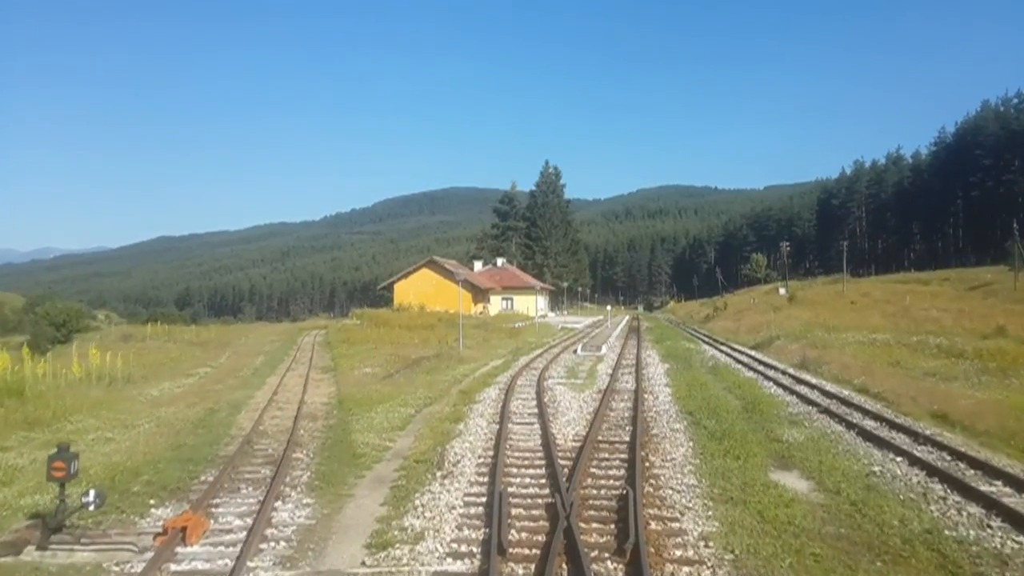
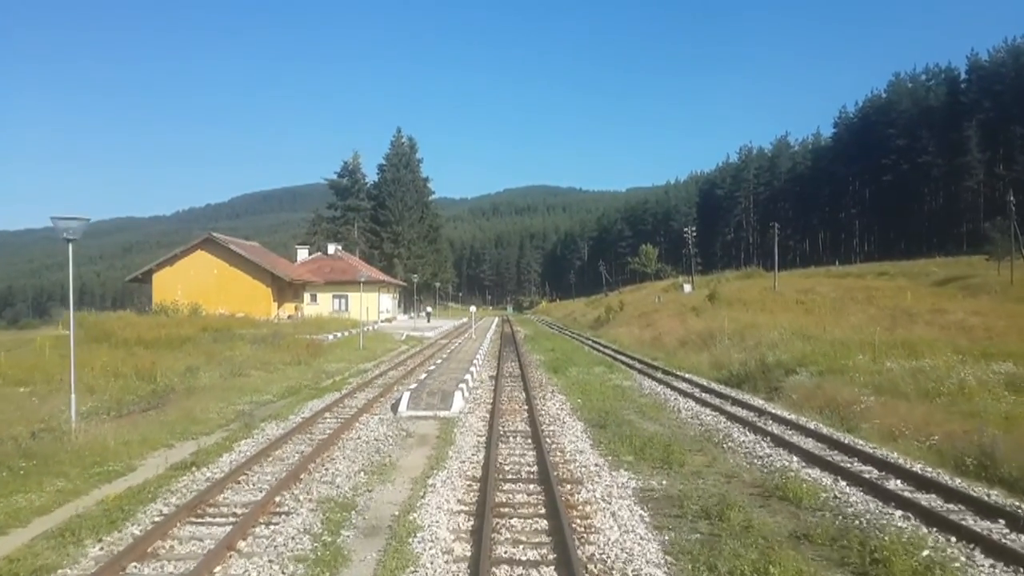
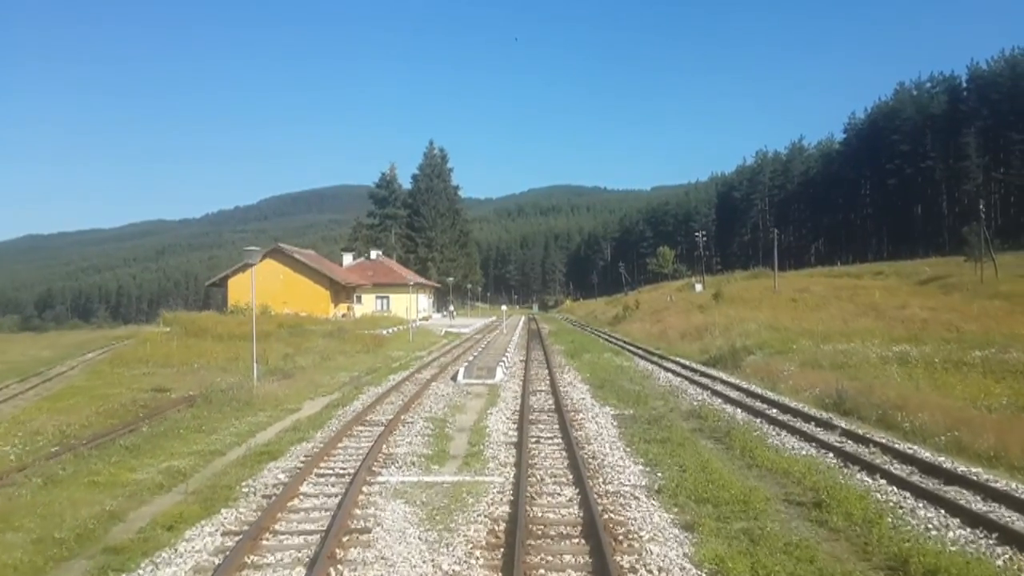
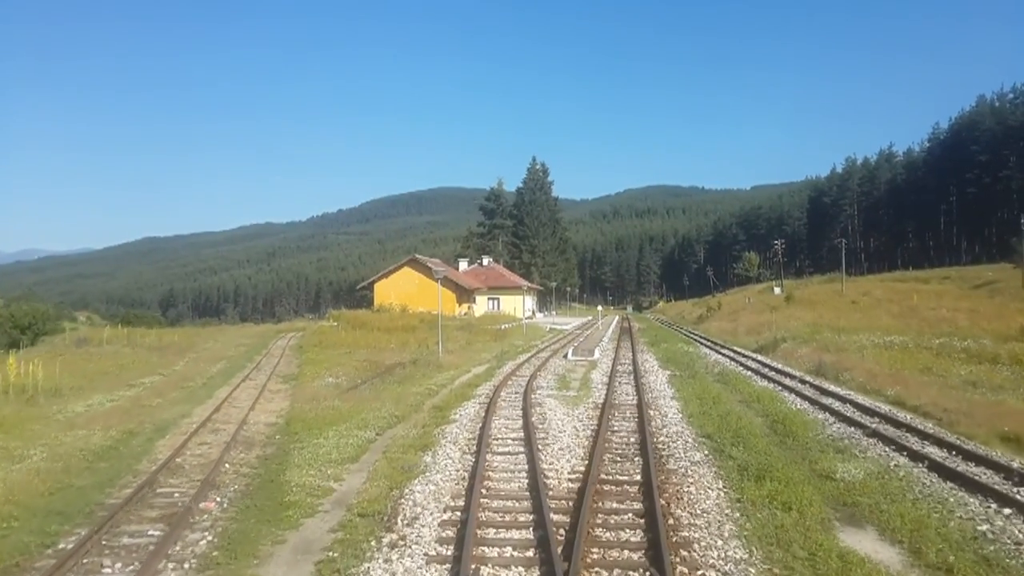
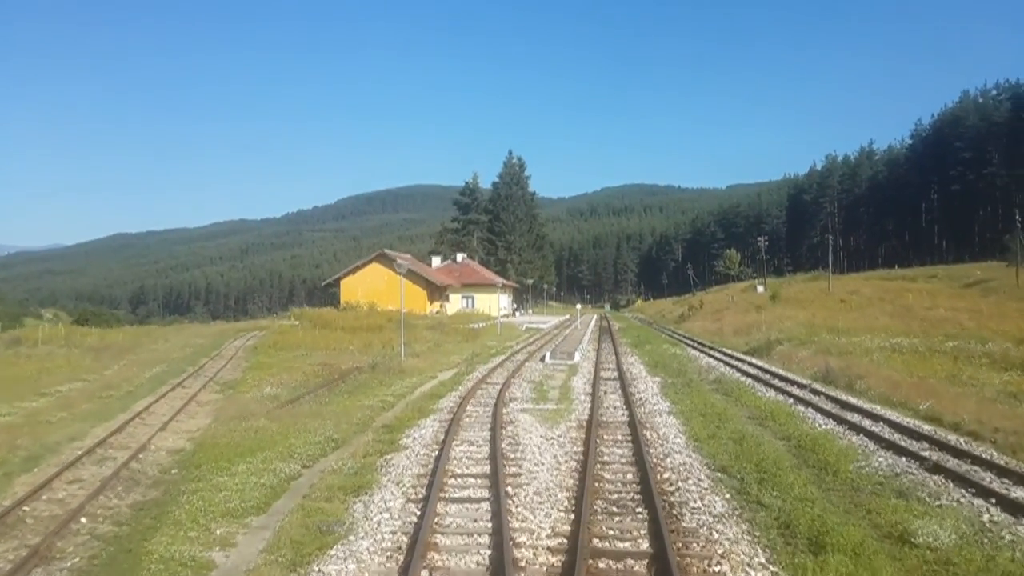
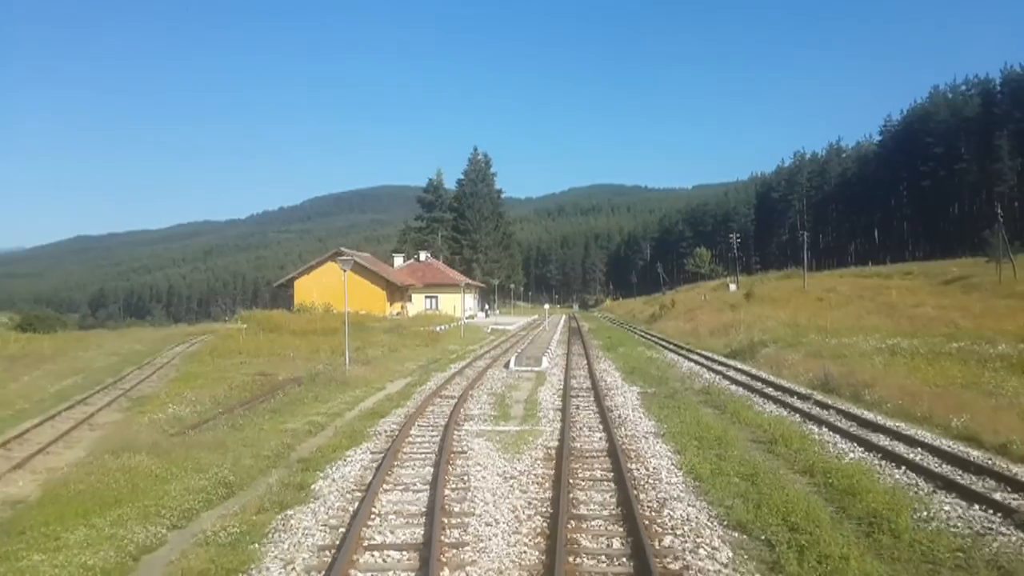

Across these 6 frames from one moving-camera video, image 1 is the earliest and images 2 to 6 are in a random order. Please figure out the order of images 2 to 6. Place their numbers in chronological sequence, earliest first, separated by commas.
4, 5, 6, 3, 2
